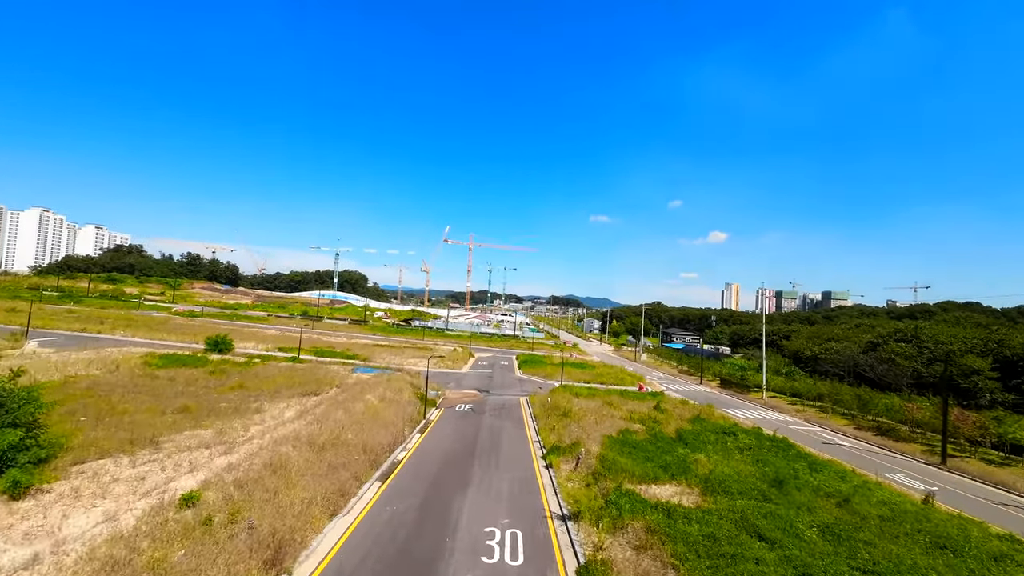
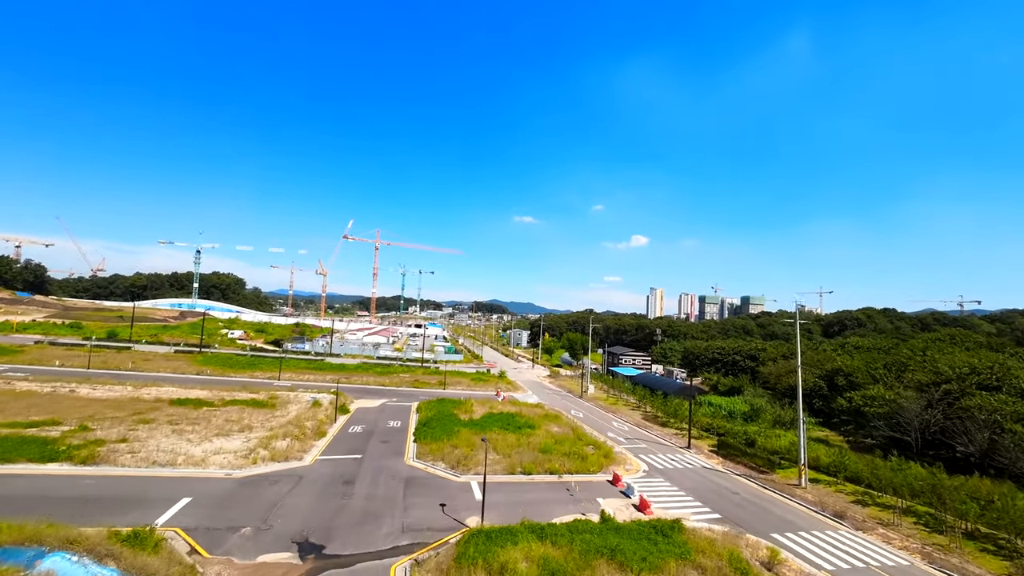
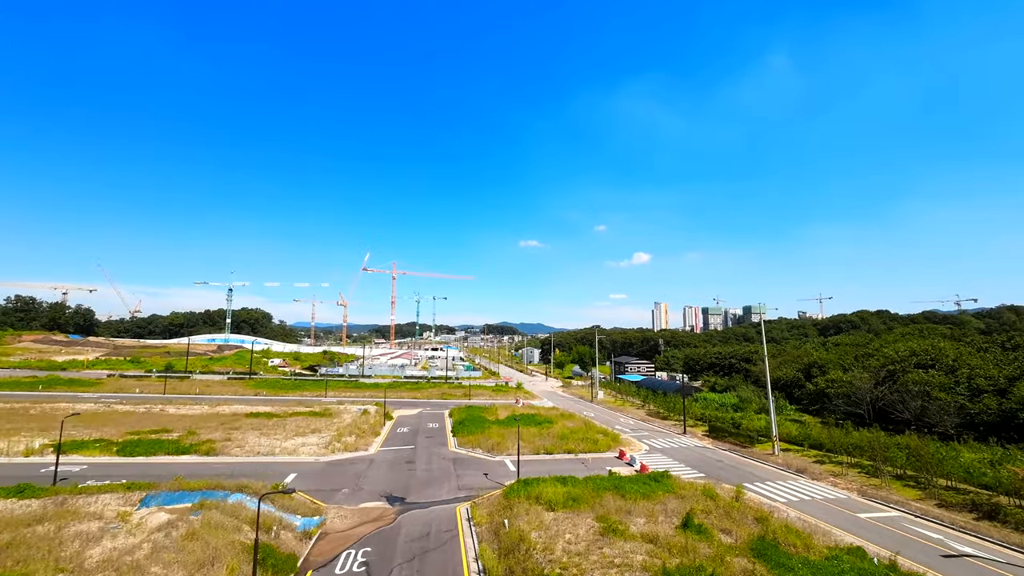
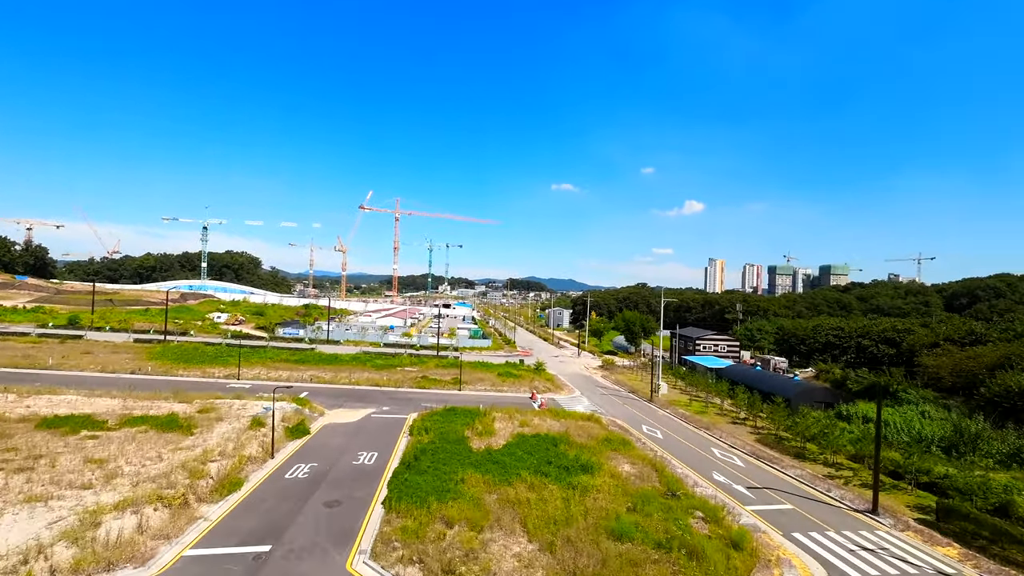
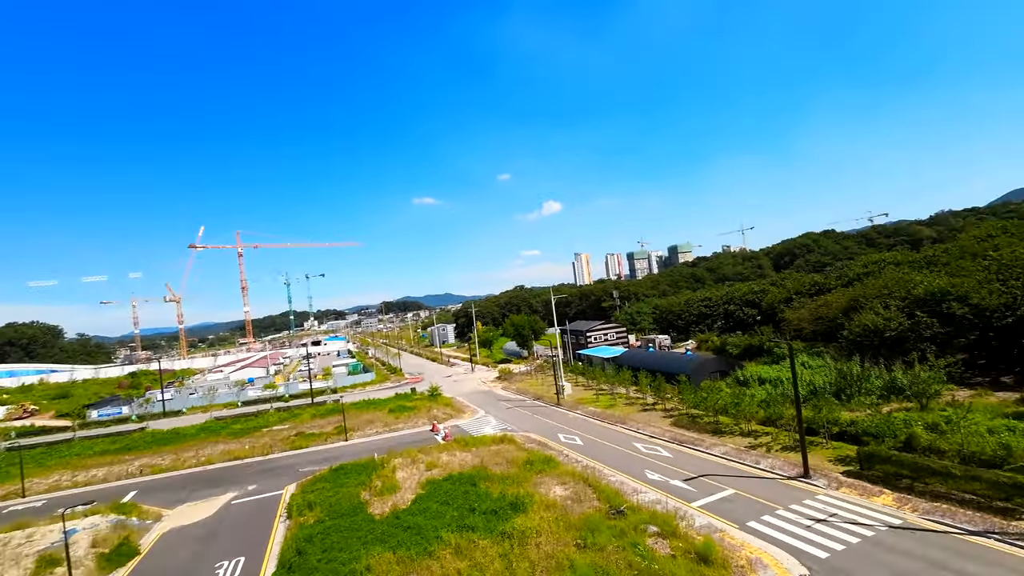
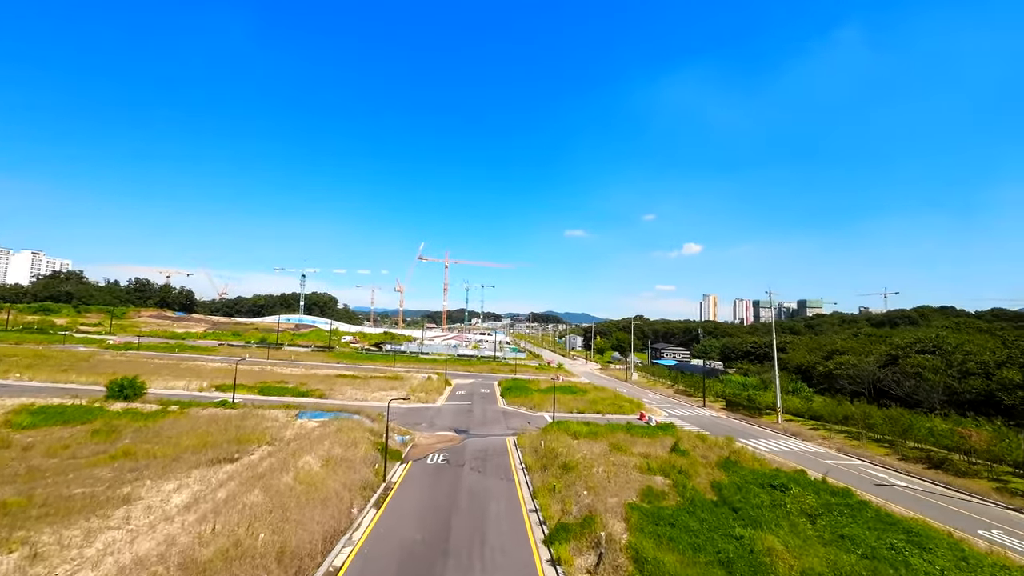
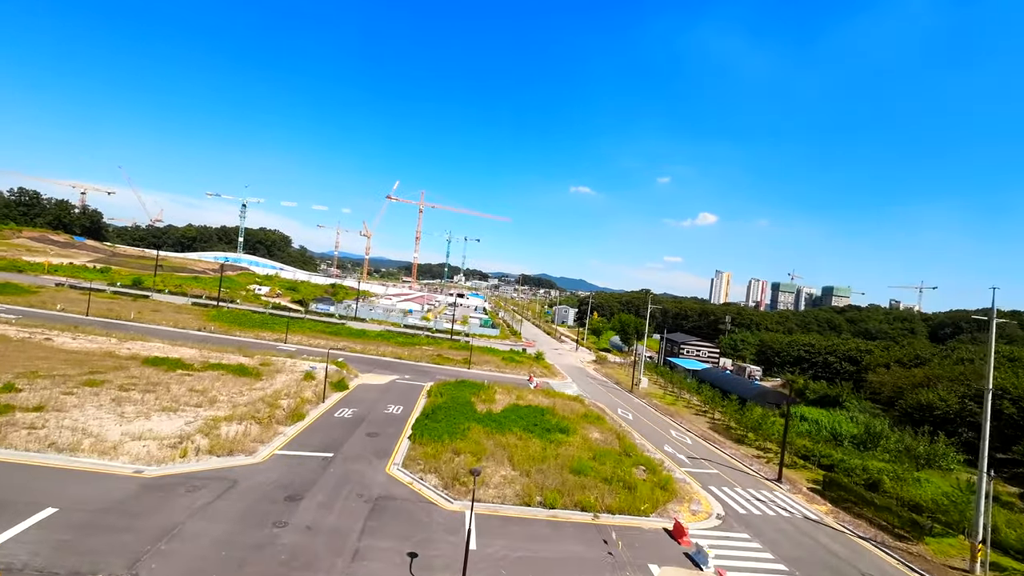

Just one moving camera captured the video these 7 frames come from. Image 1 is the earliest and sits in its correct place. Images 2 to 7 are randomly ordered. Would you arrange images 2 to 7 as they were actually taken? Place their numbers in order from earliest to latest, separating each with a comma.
6, 3, 2, 7, 4, 5
